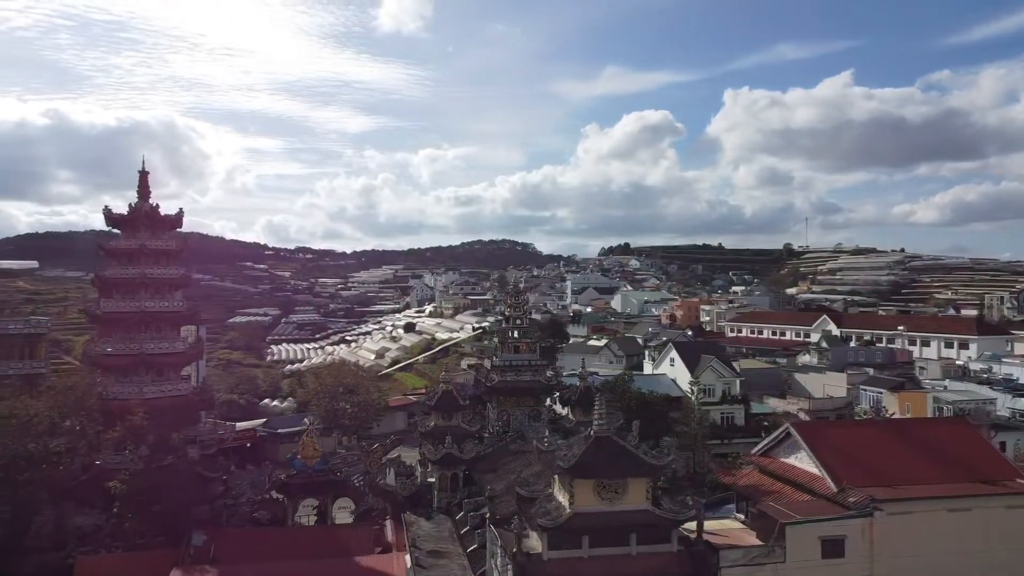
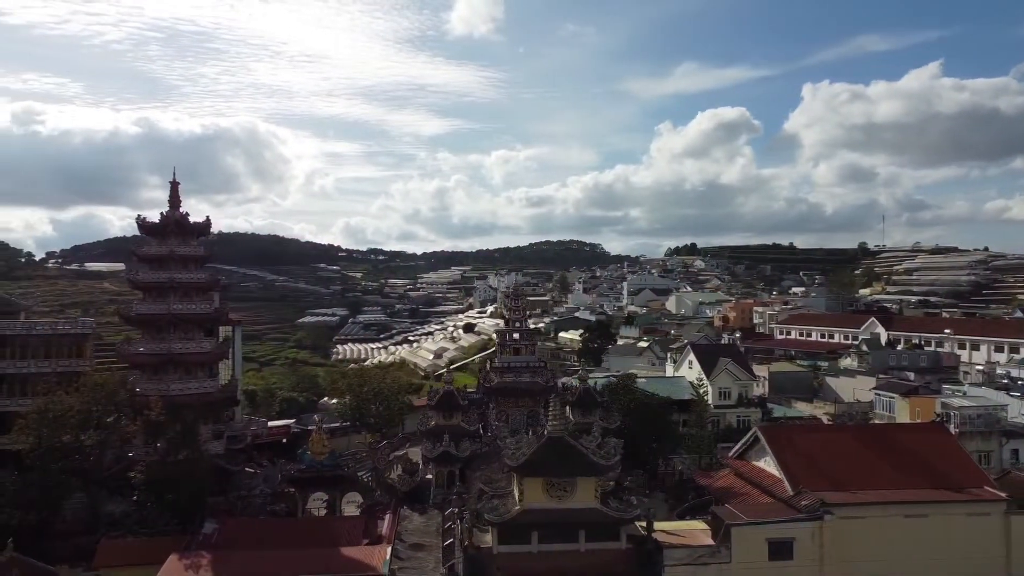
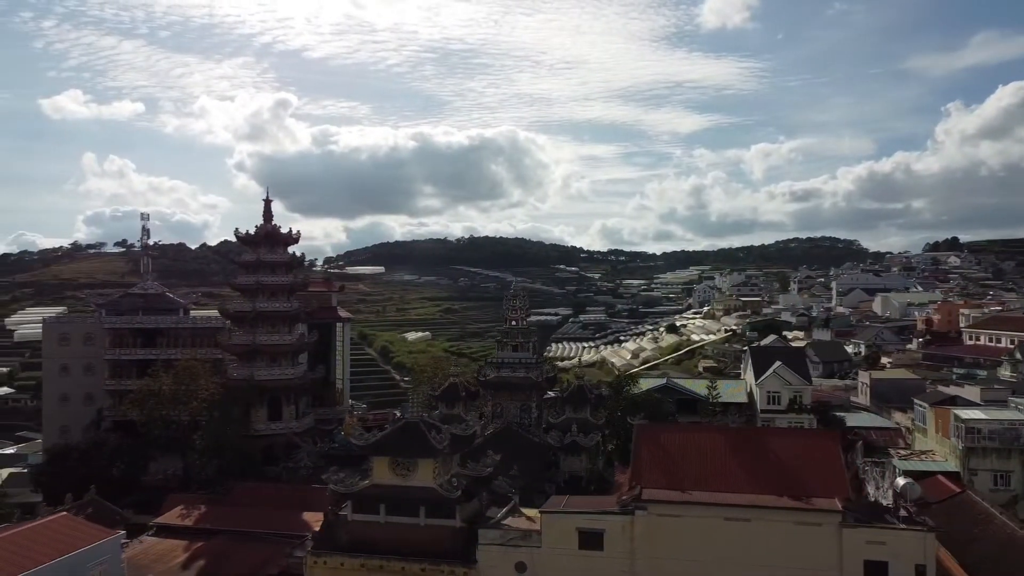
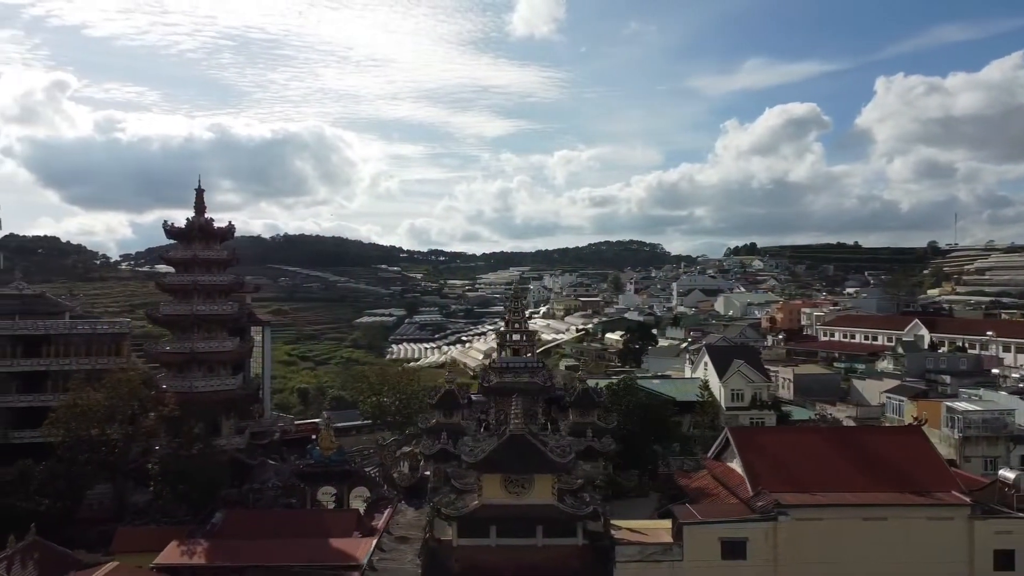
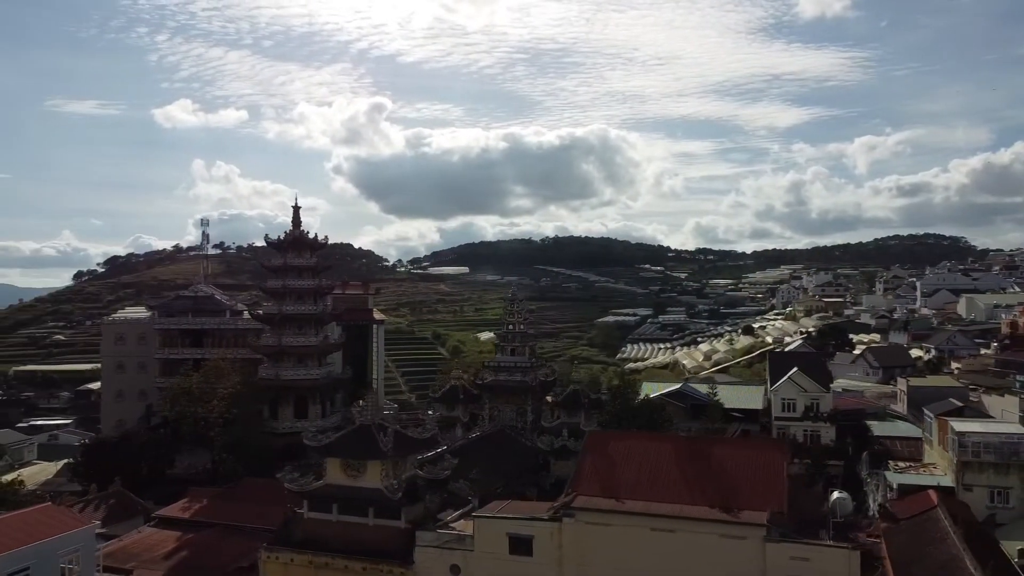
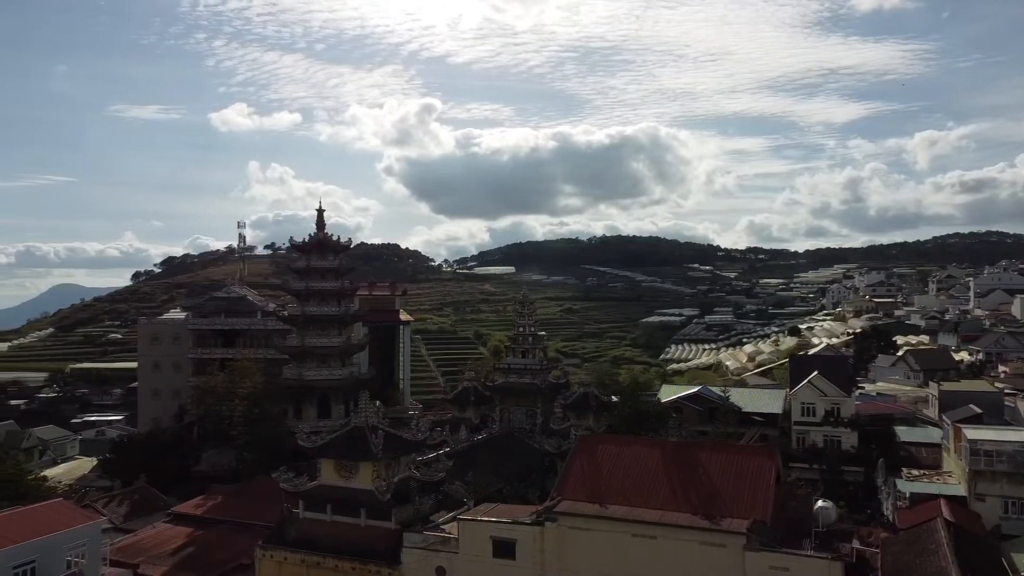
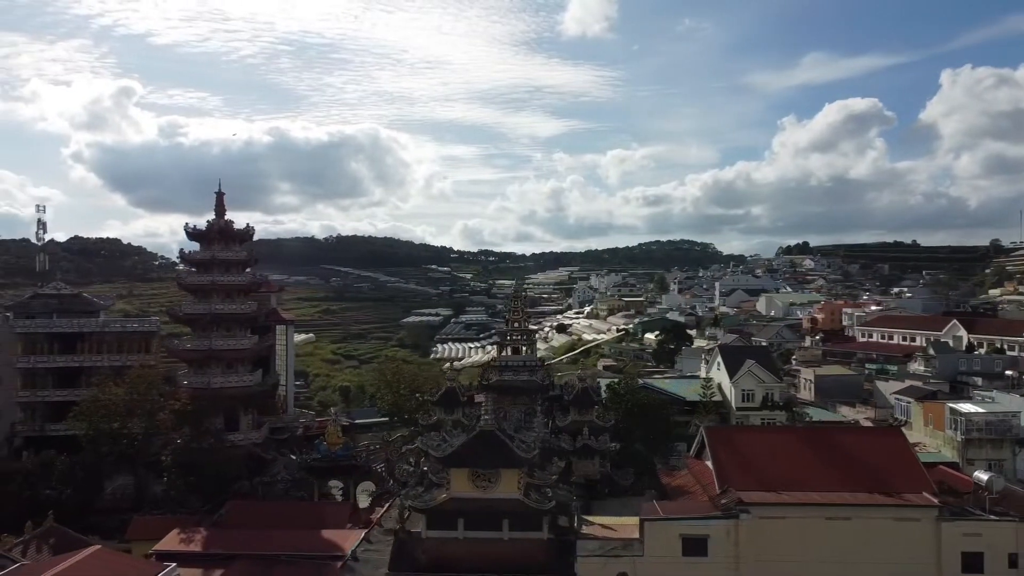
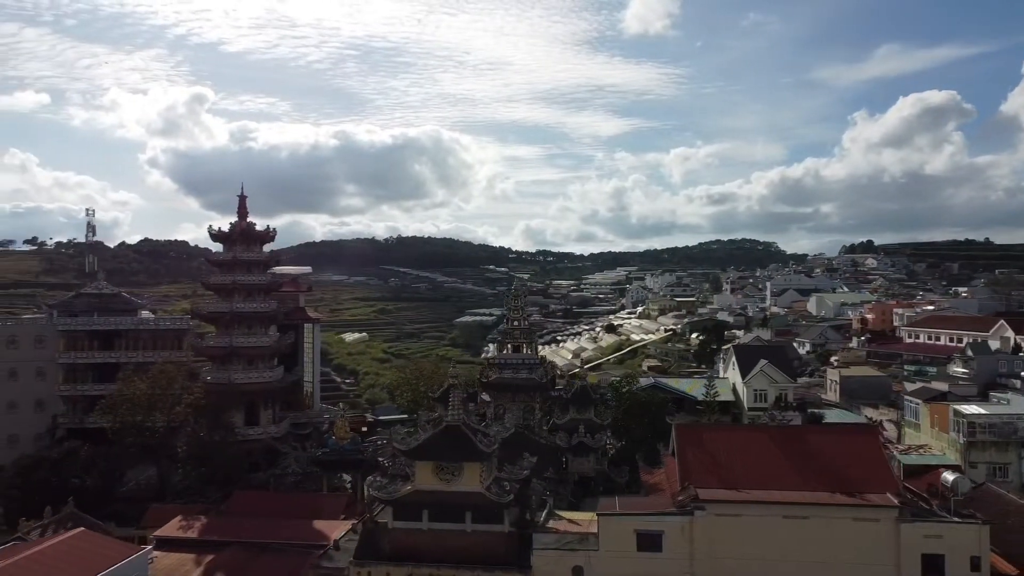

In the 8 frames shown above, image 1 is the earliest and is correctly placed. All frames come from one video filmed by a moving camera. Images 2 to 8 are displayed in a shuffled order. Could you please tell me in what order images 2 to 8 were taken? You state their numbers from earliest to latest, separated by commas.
2, 4, 7, 8, 3, 5, 6
